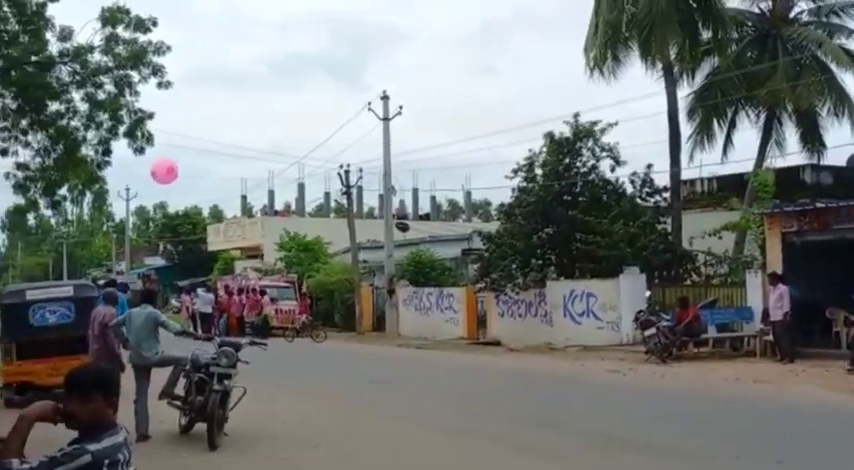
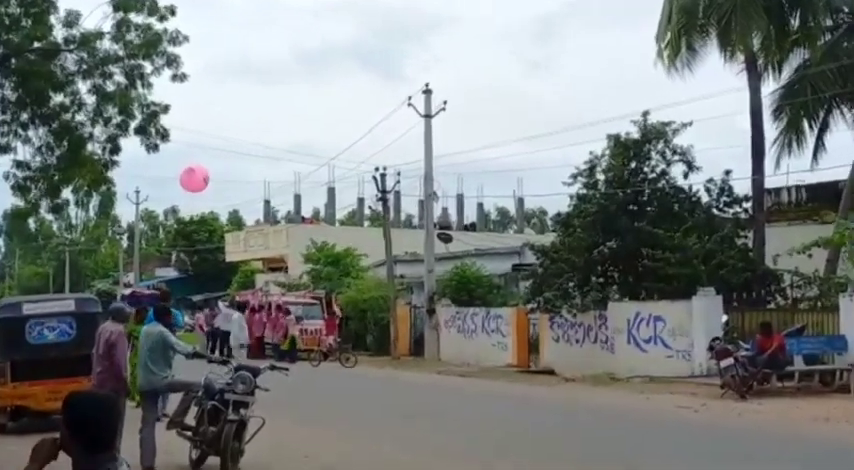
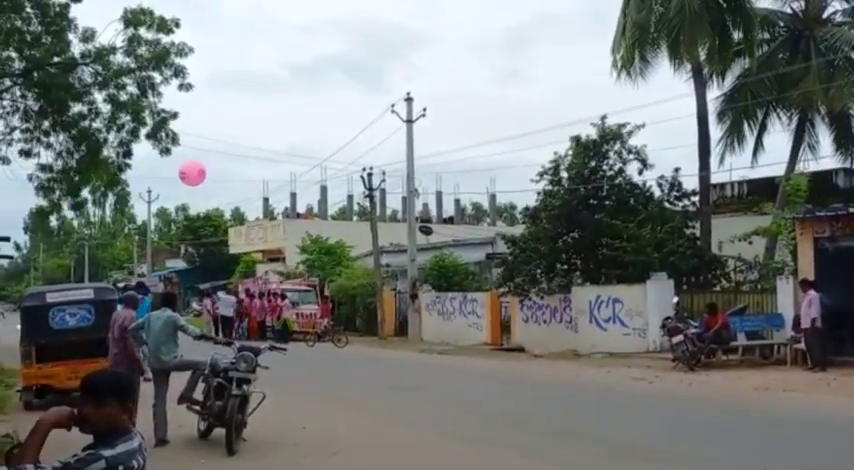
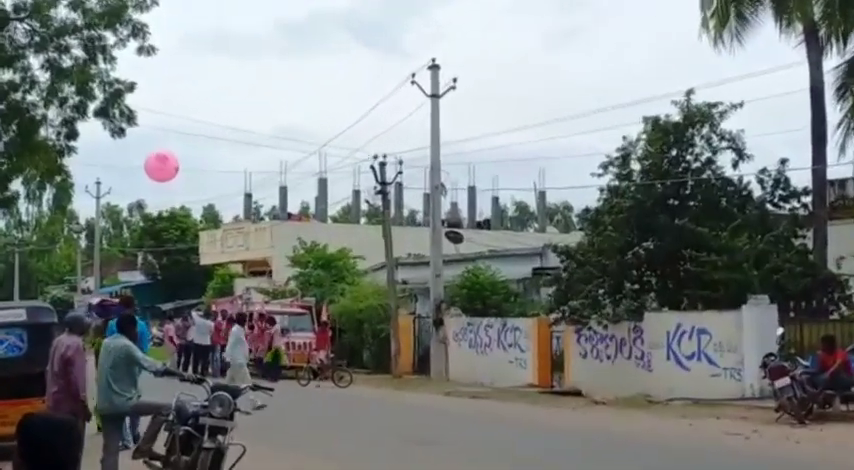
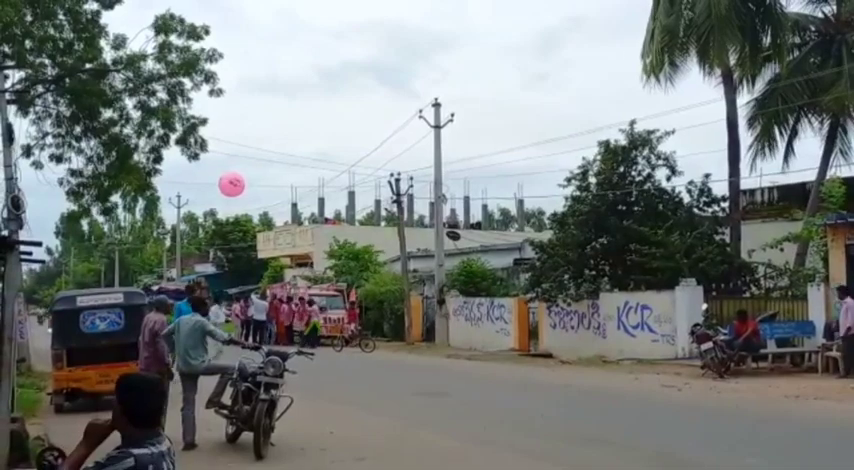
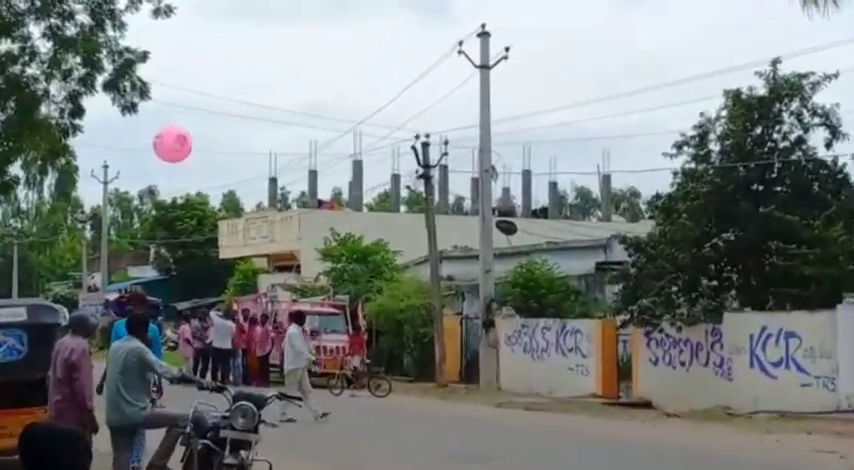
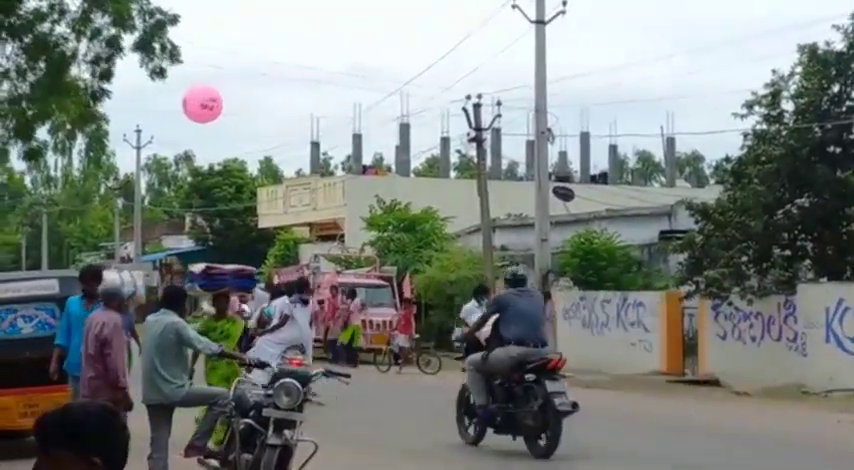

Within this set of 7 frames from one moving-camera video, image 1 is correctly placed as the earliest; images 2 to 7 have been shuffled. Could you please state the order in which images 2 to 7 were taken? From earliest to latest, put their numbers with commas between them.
3, 5, 2, 4, 6, 7
